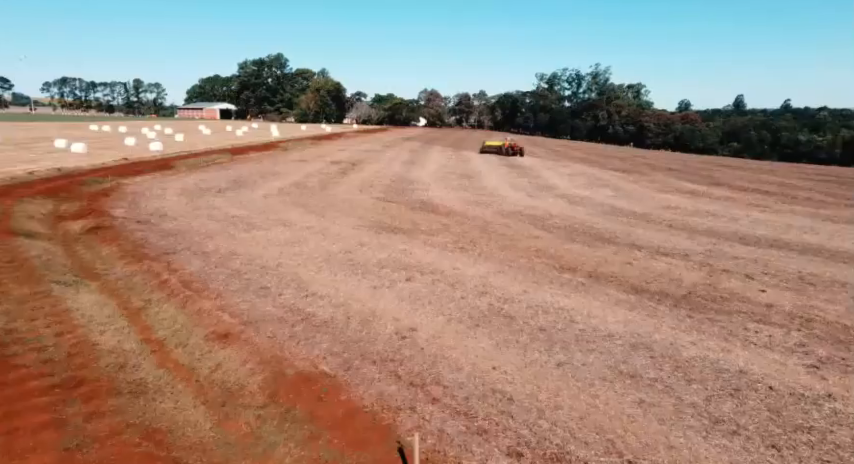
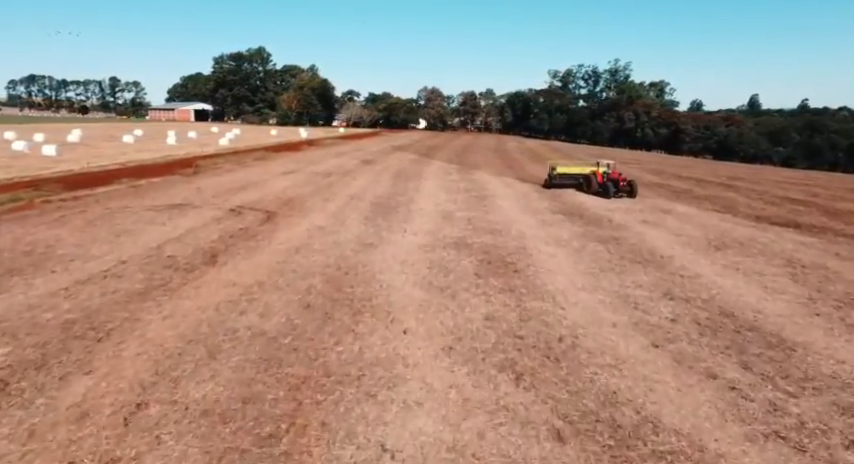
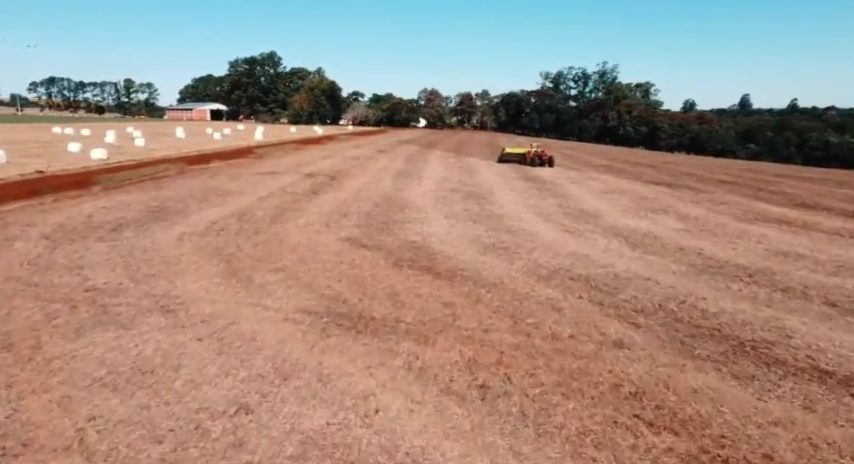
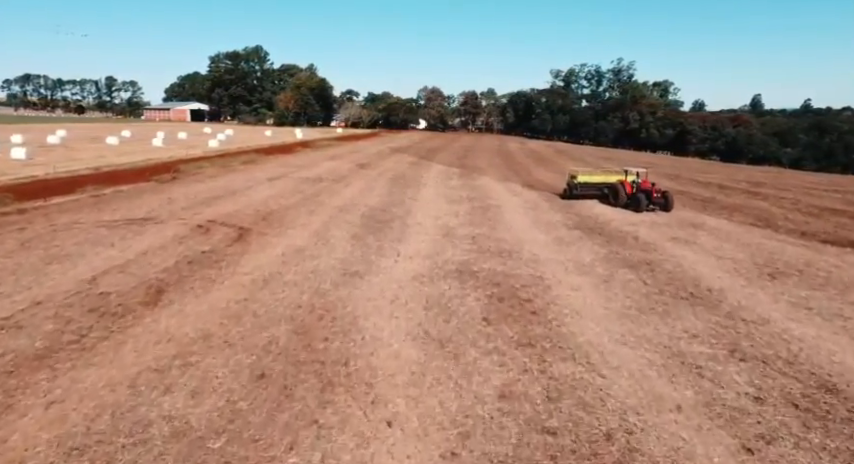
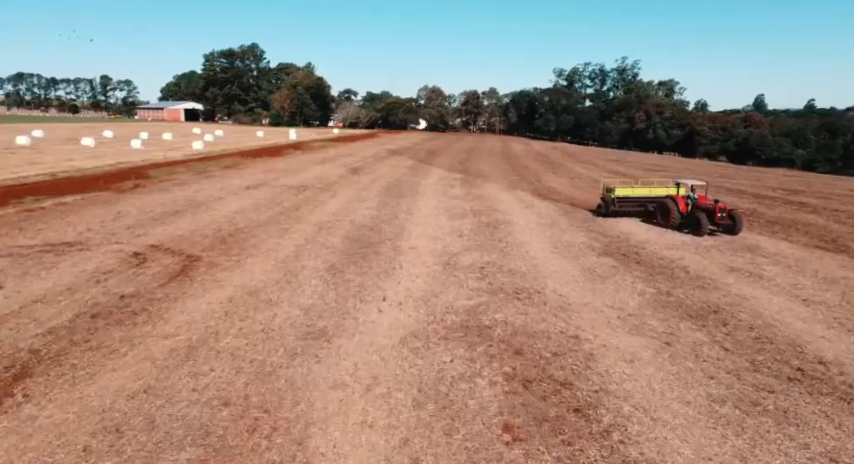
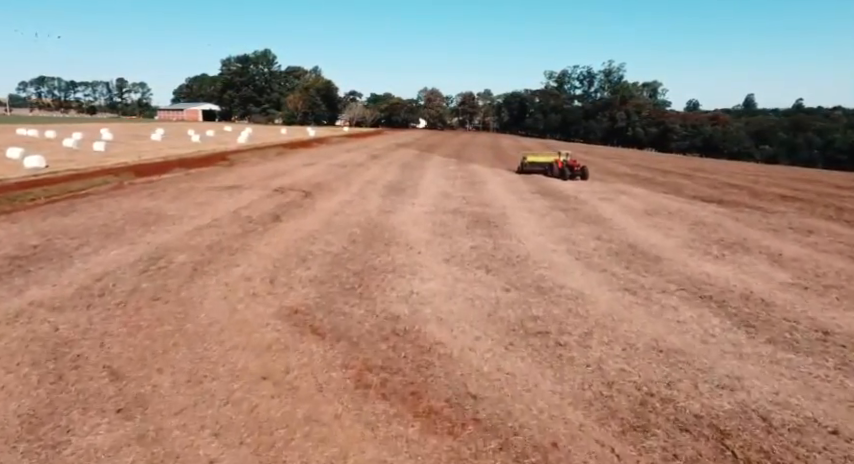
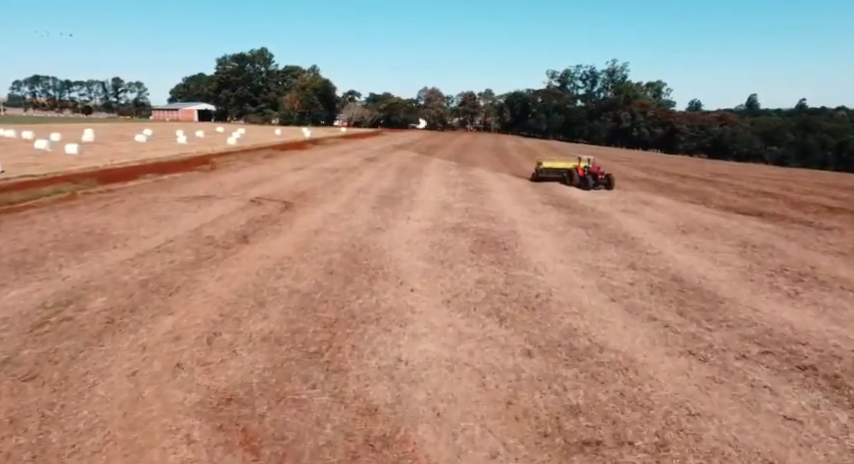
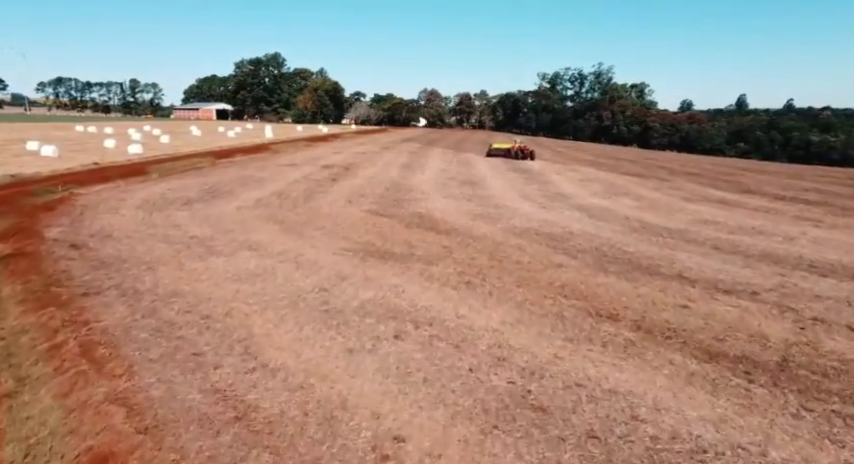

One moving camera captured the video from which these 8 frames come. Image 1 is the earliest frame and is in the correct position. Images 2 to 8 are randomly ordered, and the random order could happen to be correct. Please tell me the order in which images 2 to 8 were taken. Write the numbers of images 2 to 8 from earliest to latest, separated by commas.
8, 3, 6, 7, 2, 4, 5
